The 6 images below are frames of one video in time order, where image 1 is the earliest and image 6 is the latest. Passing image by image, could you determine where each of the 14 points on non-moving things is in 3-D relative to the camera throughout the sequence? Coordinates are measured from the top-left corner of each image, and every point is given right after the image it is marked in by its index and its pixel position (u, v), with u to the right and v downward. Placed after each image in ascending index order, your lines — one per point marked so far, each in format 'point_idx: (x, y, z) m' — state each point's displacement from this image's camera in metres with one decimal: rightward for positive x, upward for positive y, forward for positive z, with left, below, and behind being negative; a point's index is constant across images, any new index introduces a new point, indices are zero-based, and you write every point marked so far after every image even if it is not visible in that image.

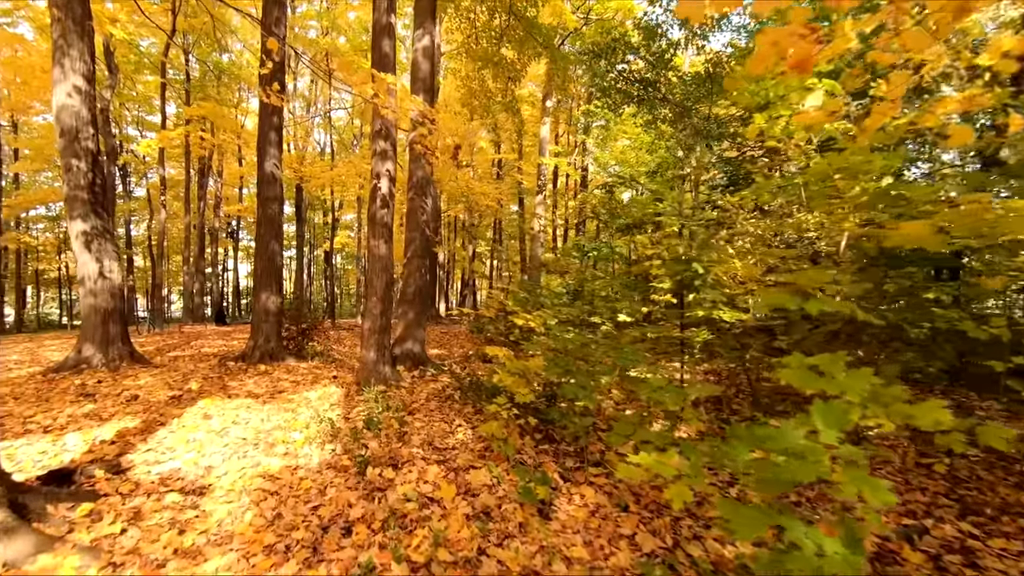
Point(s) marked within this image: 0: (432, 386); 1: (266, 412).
0: (-1.0, -1.2, +6.6) m
1: (-2.5, -1.2, +5.3) m
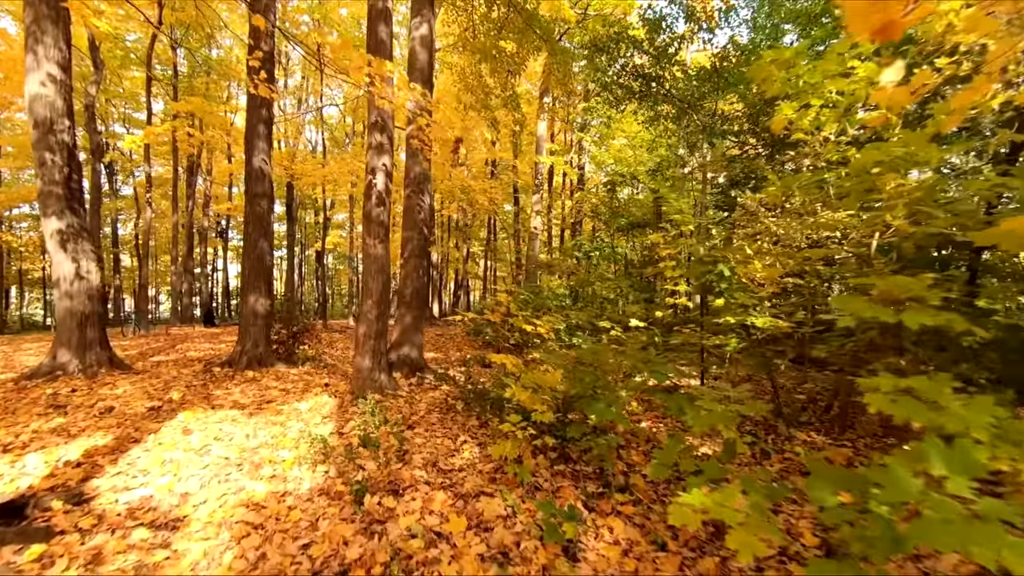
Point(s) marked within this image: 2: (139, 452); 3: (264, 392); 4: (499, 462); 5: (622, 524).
0: (-0.9, -1.2, +6.2) m
1: (-2.4, -1.3, +4.9) m
2: (-2.9, -1.3, +4.1) m
3: (-3.1, -1.3, +6.6) m
4: (-0.1, -1.3, +3.9) m
5: (+0.7, -1.4, +3.2) m
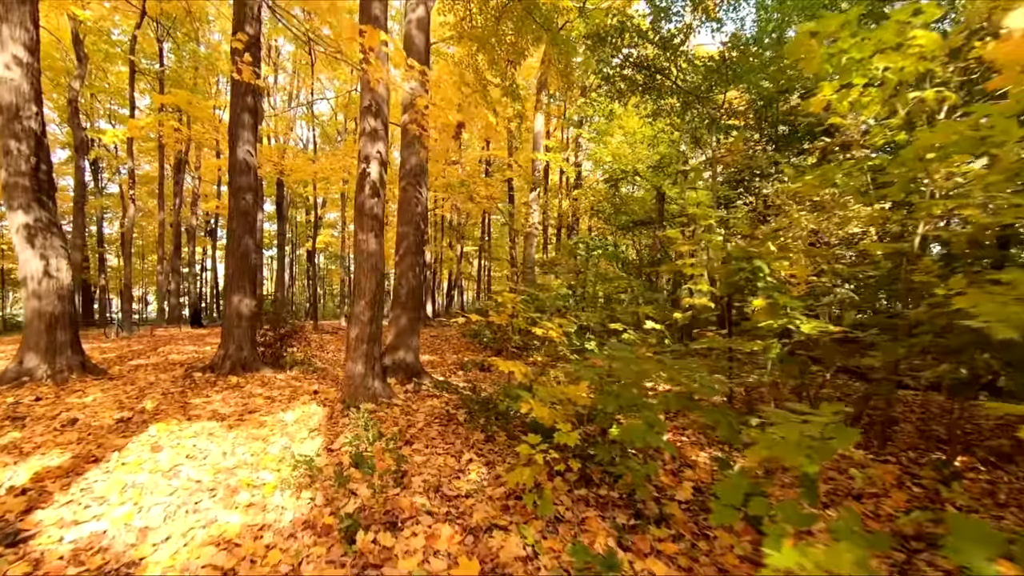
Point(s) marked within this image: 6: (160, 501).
0: (-0.9, -1.2, +5.7) m
1: (-2.3, -1.3, +4.4) m
2: (-2.8, -1.3, +3.6) m
3: (-3.0, -1.3, +6.1) m
4: (0.0, -1.3, +3.4) m
5: (+0.8, -1.4, +2.7) m
6: (-2.1, -1.3, +3.2) m
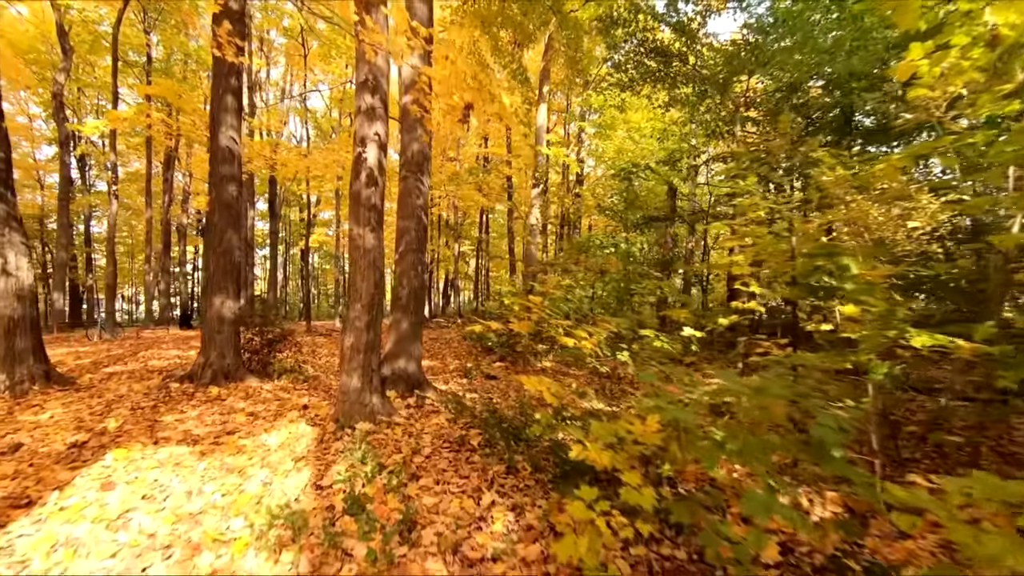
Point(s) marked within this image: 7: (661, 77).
0: (-0.7, -1.3, +4.9) m
1: (-2.1, -1.3, +3.6) m
2: (-2.6, -1.3, +2.9) m
3: (-2.9, -1.3, +5.3) m
4: (+0.2, -1.3, +2.7) m
5: (+0.9, -1.4, +2.0) m
6: (-2.0, -1.3, +2.5) m
7: (+3.1, +4.4, +11.1) m
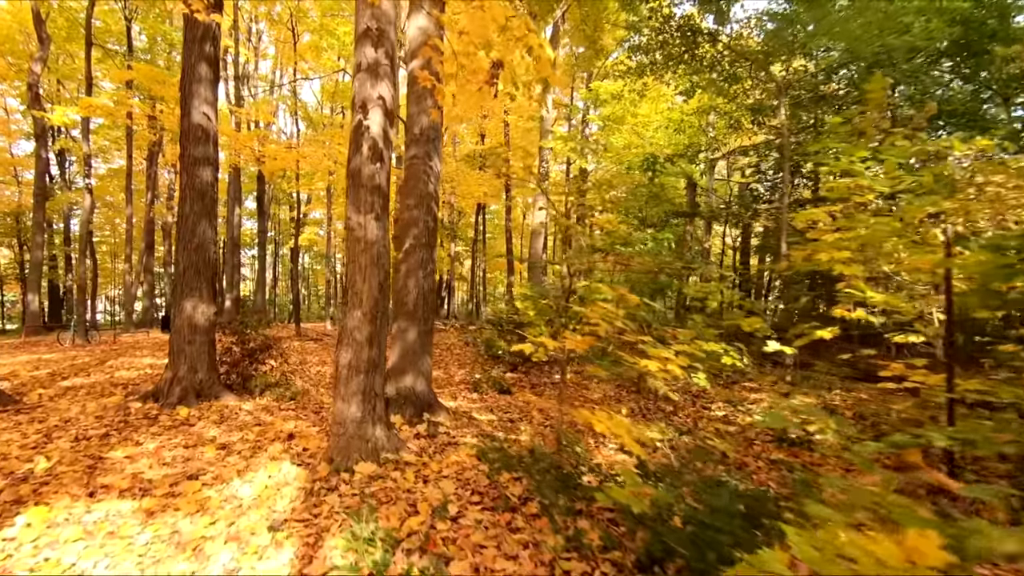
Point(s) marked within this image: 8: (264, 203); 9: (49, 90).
0: (-0.4, -1.3, +3.9) m
1: (-1.8, -1.3, +2.6) m
2: (-2.3, -1.3, +1.8) m
3: (-2.6, -1.3, +4.3) m
4: (+0.5, -1.3, +1.7) m
5: (+1.3, -1.4, +1.0) m
6: (-1.6, -1.3, +1.5) m
7: (+3.3, +4.4, +10.1) m
8: (-7.8, +2.8, +16.6) m
9: (-16.4, +7.2, +18.5) m
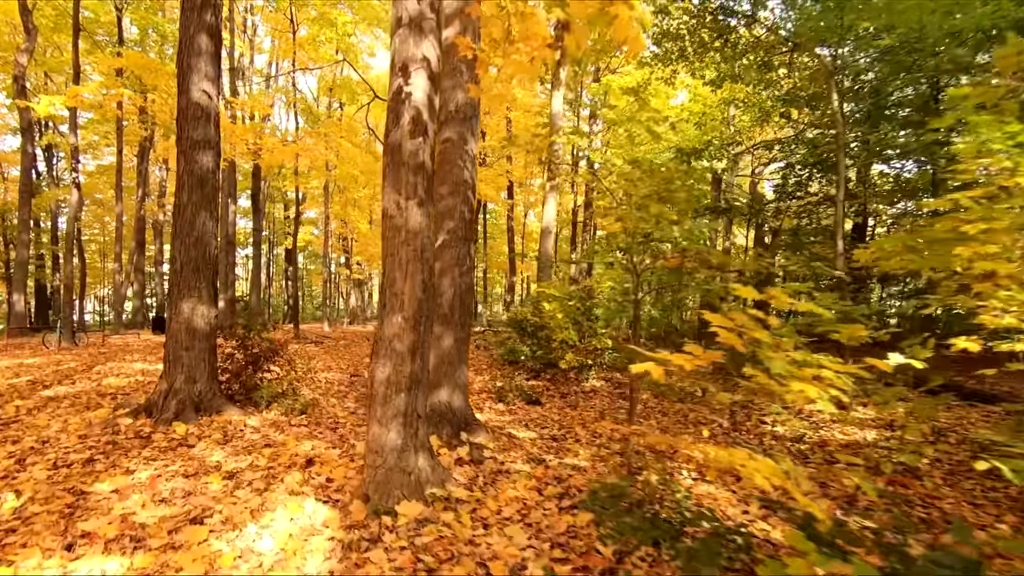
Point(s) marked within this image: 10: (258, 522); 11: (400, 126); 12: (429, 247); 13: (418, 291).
0: (0.0, -1.3, +3.3) m
1: (-1.4, -1.3, +1.9) m
2: (-1.8, -1.3, +1.1) m
3: (-2.2, -1.3, +3.6) m
4: (+1.0, -1.3, +1.1) m
5: (+1.8, -1.4, +0.3) m
6: (-1.2, -1.3, +0.8) m
7: (+3.7, +4.3, +9.5) m
8: (-7.5, +2.8, +15.8) m
9: (-16.2, +7.2, +17.7) m
10: (-1.4, -1.3, +3.0) m
11: (-0.7, +1.0, +3.2) m
12: (-0.5, +0.2, +3.3) m
13: (-0.6, 0.0, +3.2) m
